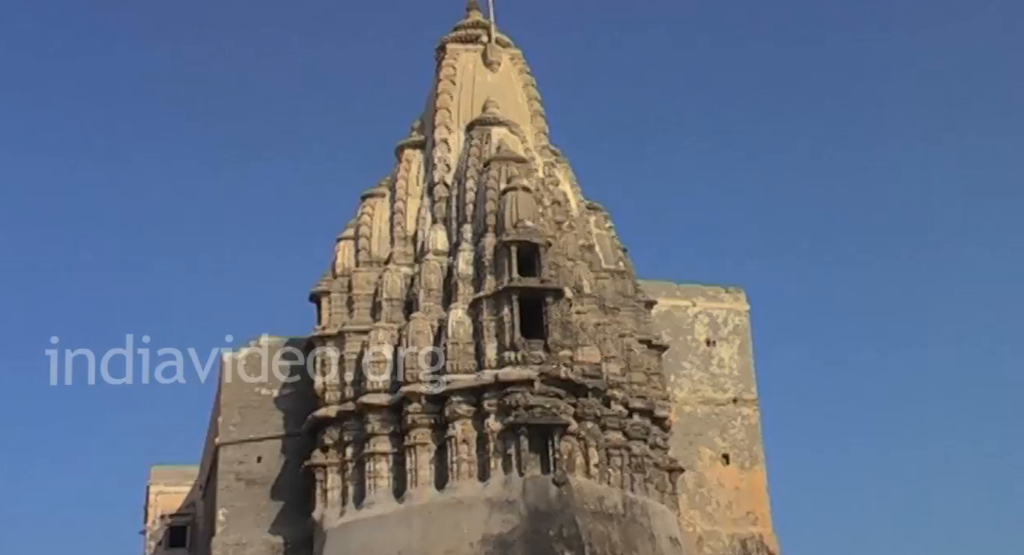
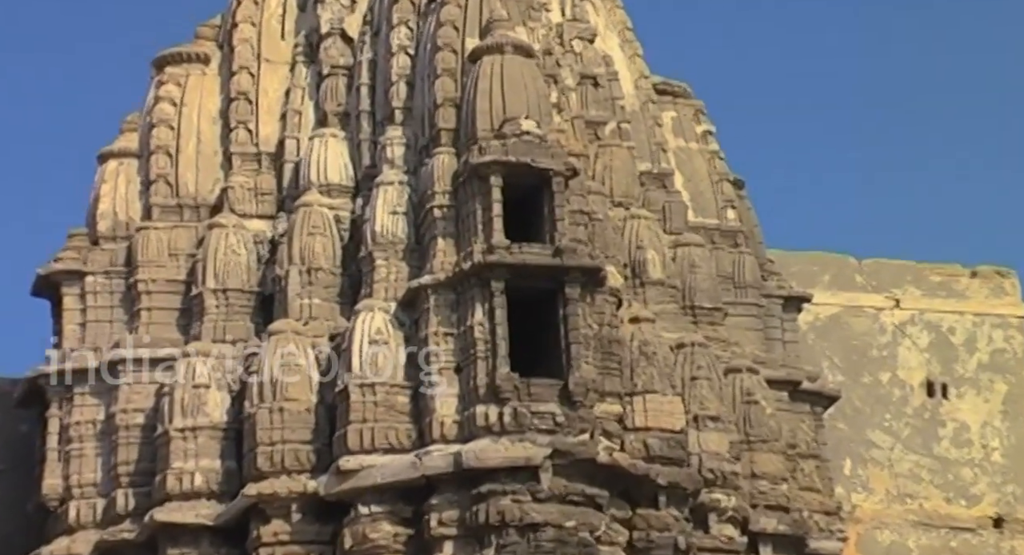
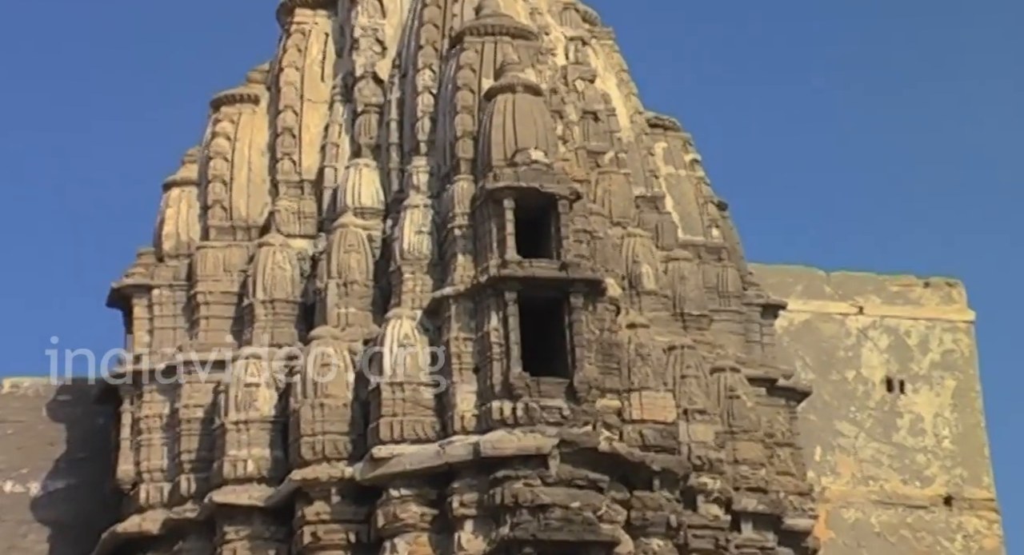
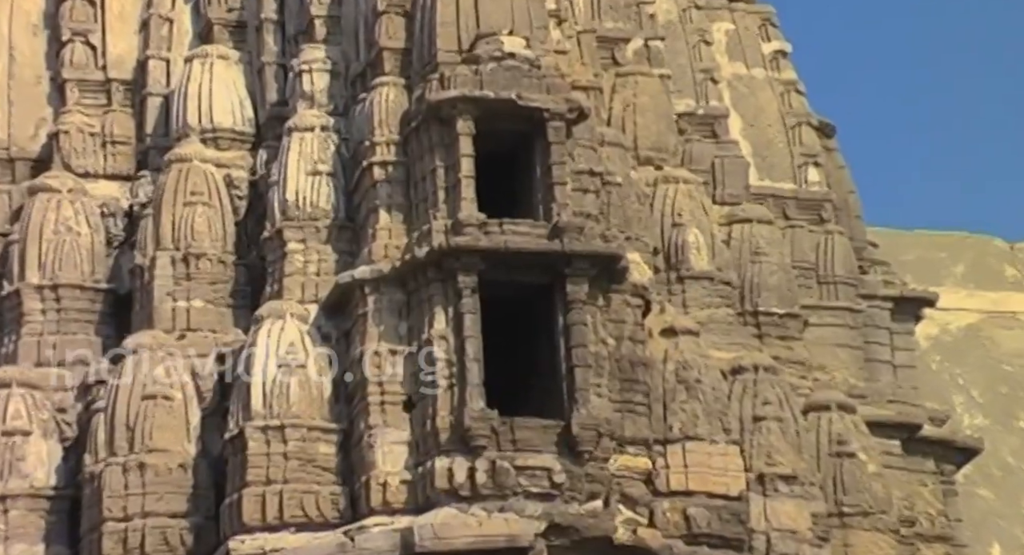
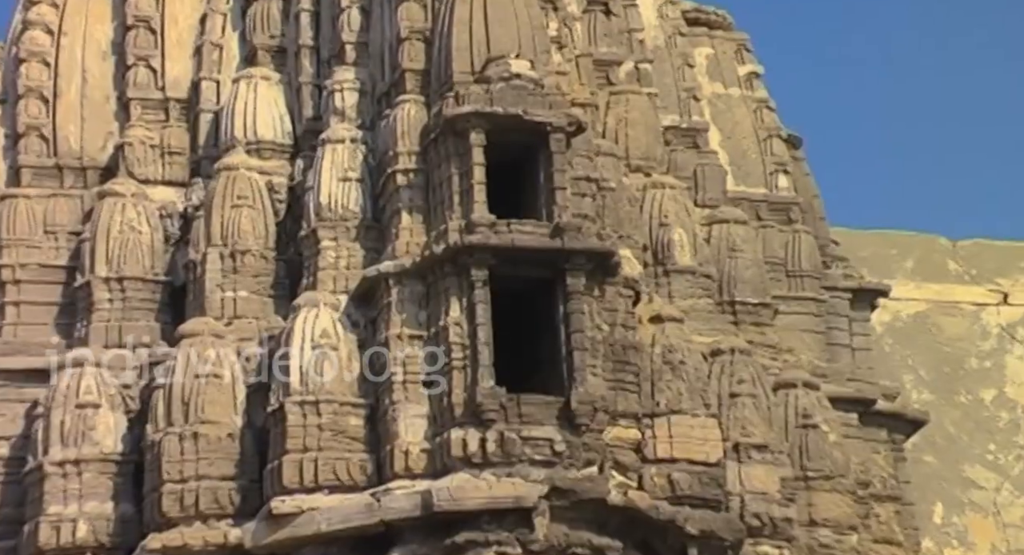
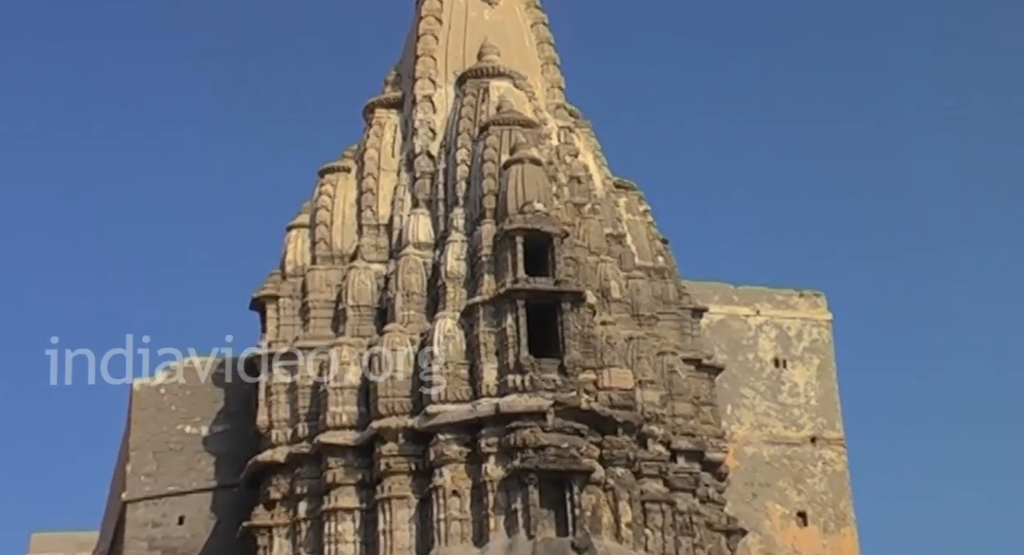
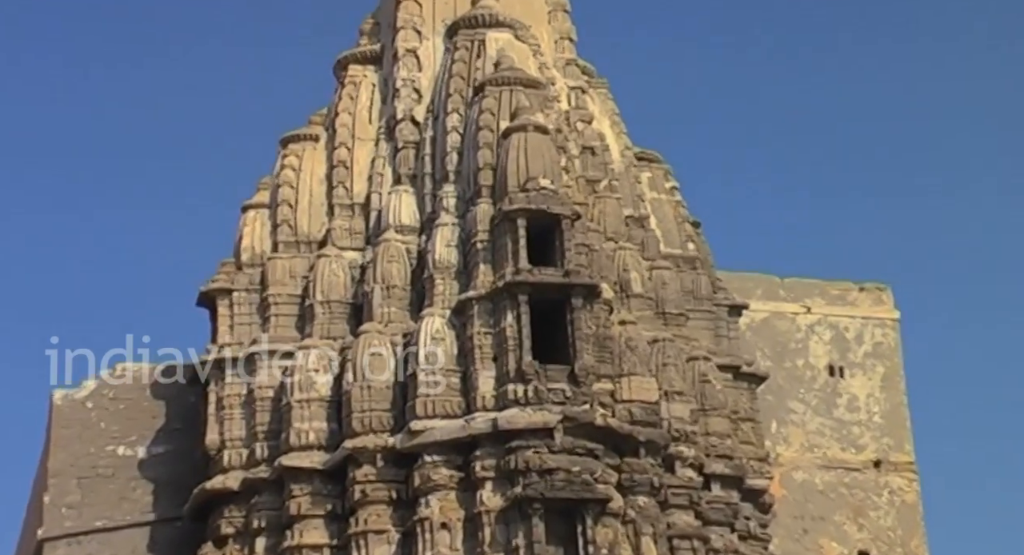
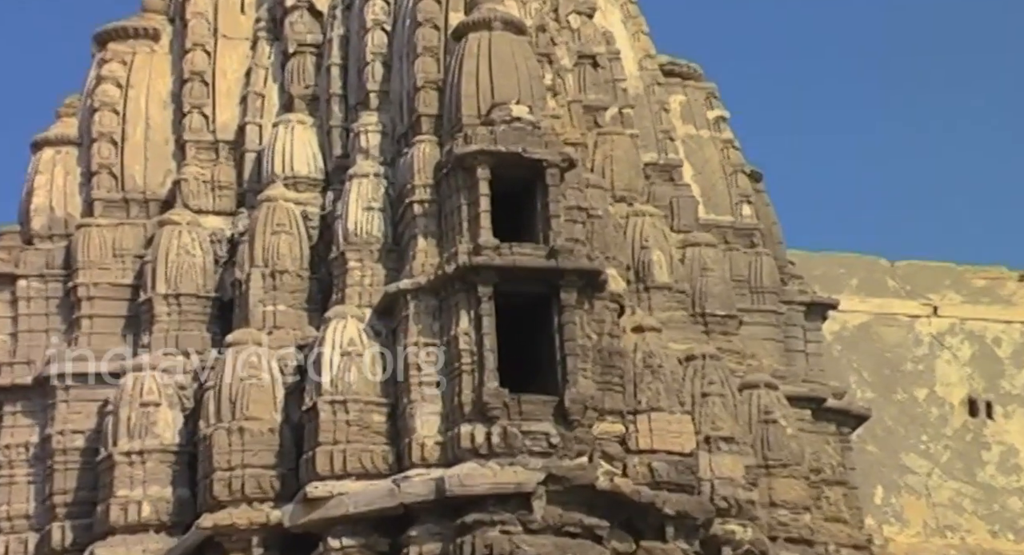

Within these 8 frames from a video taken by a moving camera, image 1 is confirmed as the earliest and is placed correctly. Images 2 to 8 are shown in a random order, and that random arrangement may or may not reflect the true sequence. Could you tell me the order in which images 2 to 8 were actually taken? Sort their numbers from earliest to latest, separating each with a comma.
6, 7, 3, 2, 8, 5, 4
